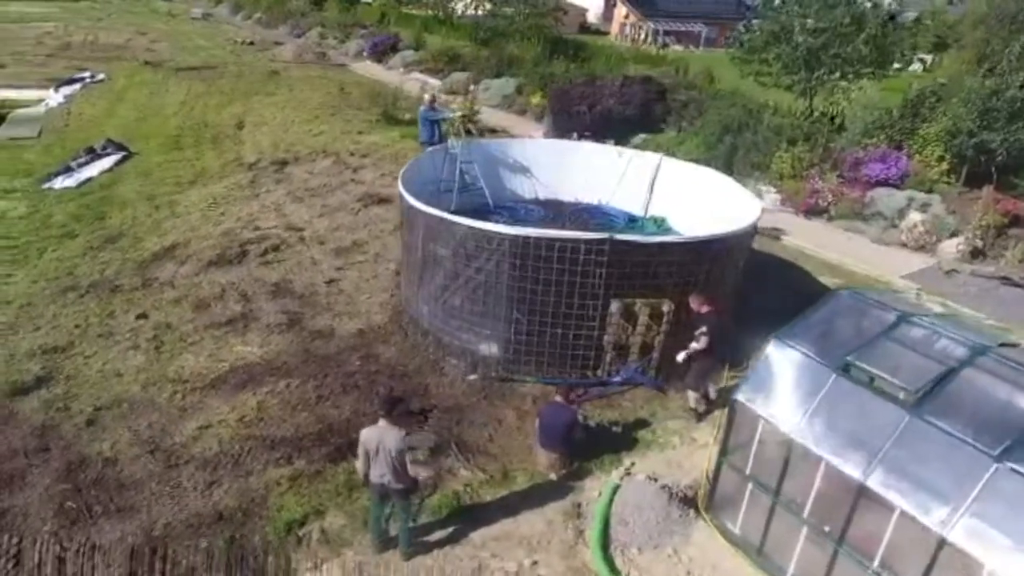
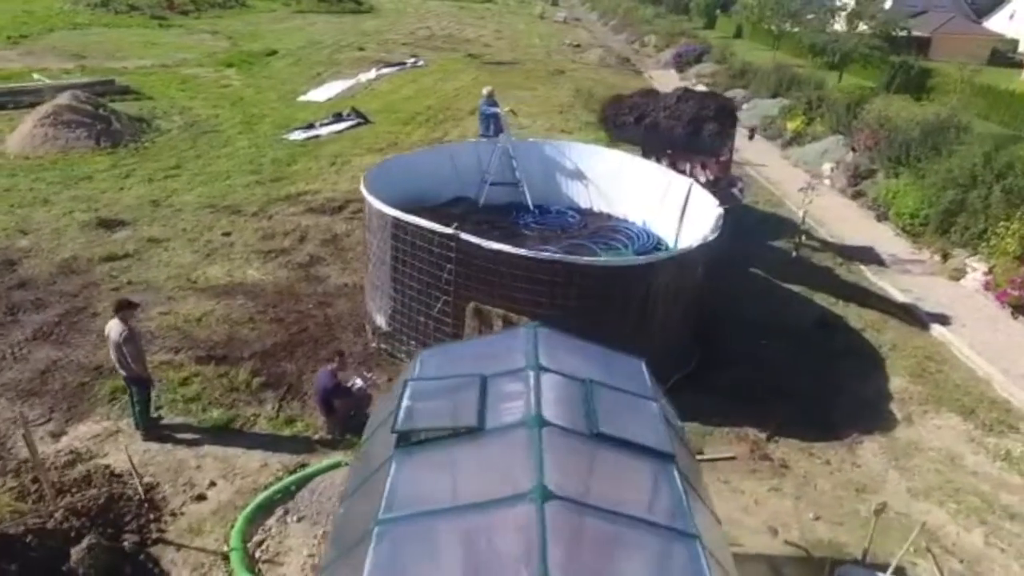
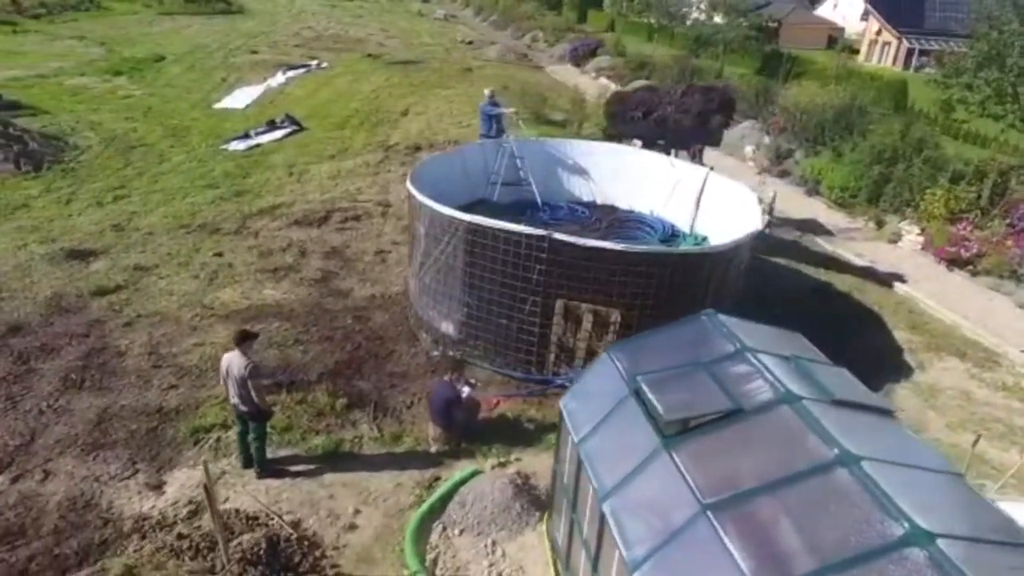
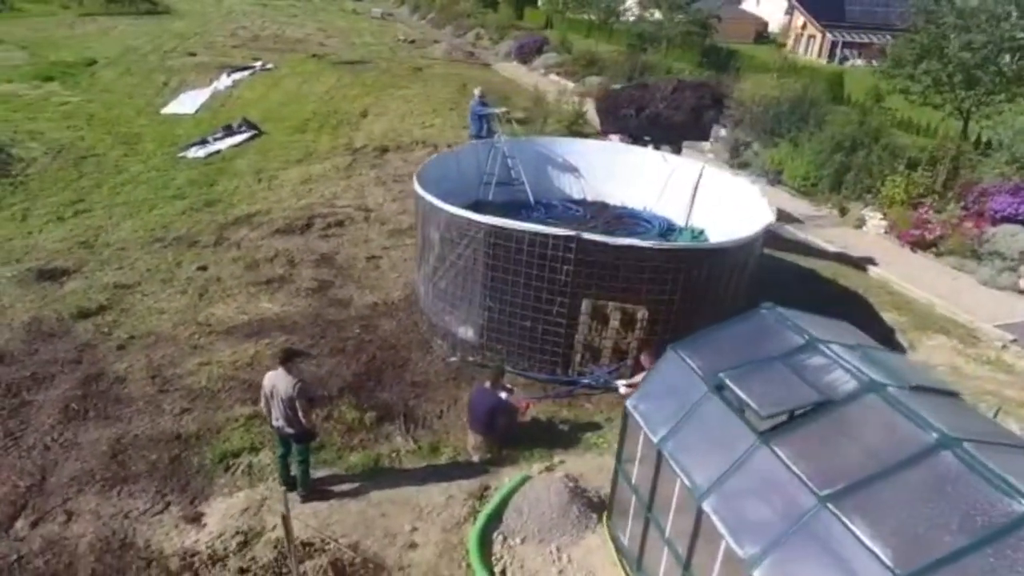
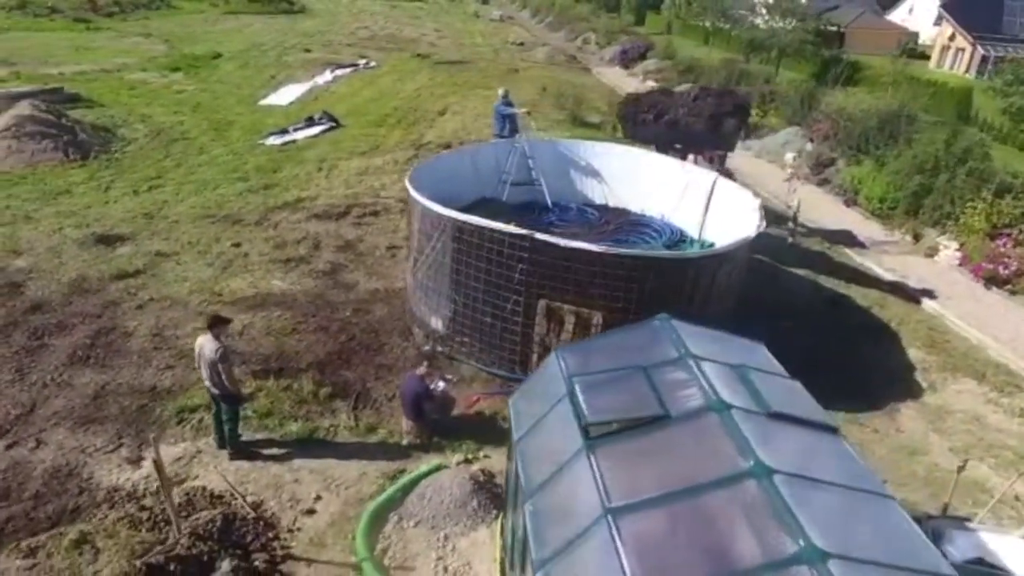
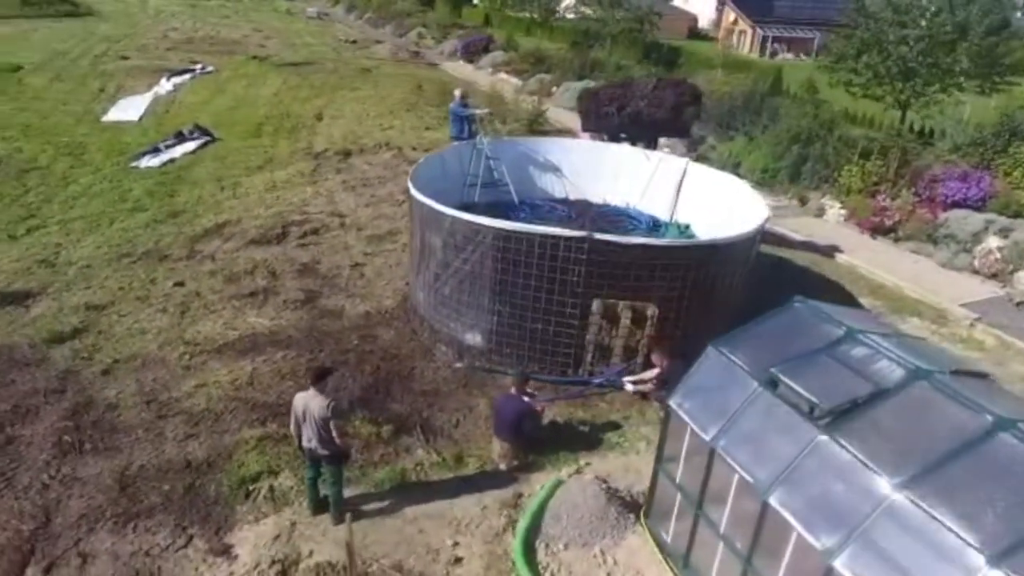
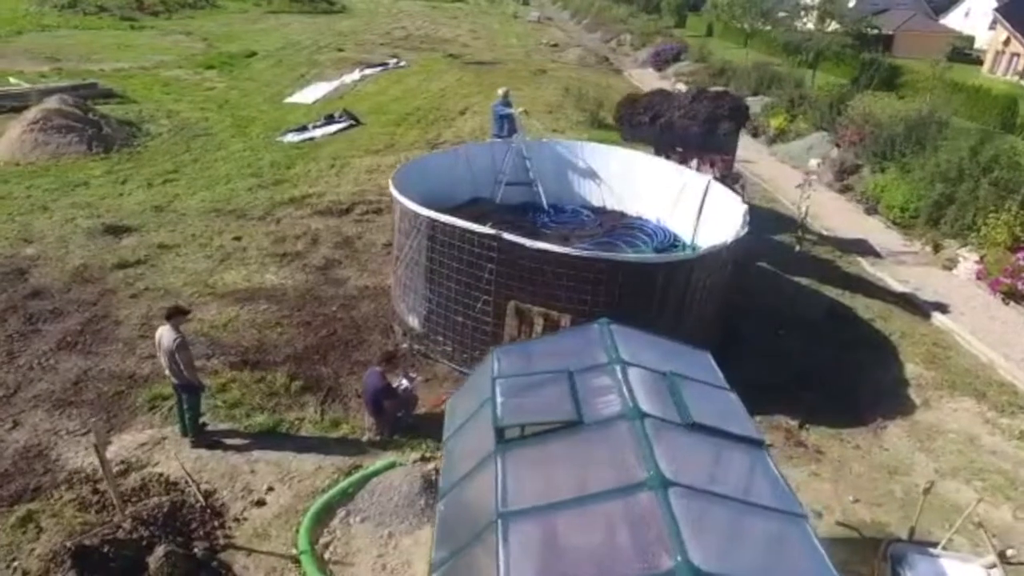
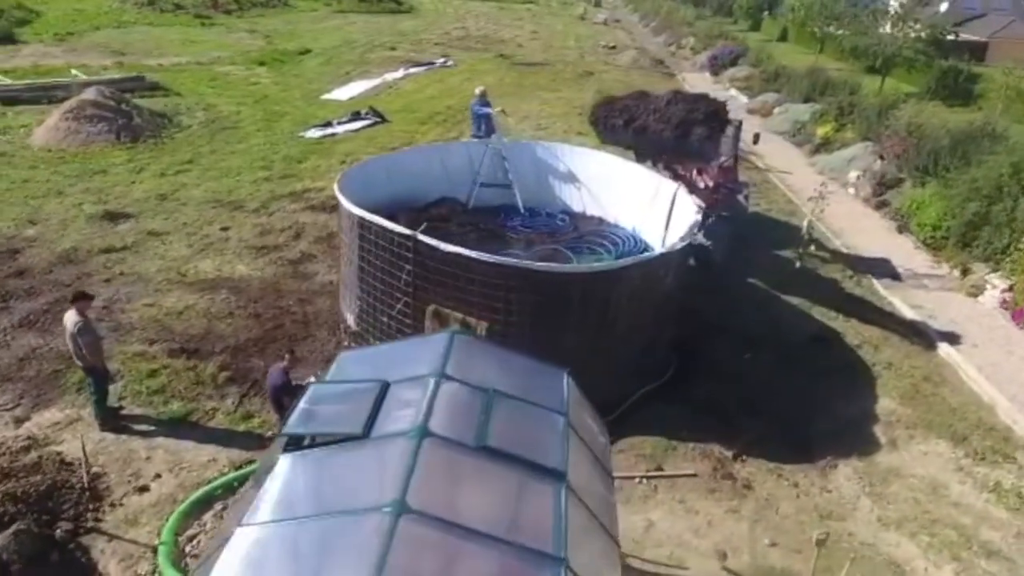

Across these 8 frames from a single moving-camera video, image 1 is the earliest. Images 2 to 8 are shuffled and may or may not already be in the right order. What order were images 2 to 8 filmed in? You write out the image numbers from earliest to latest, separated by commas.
6, 4, 3, 5, 7, 2, 8
